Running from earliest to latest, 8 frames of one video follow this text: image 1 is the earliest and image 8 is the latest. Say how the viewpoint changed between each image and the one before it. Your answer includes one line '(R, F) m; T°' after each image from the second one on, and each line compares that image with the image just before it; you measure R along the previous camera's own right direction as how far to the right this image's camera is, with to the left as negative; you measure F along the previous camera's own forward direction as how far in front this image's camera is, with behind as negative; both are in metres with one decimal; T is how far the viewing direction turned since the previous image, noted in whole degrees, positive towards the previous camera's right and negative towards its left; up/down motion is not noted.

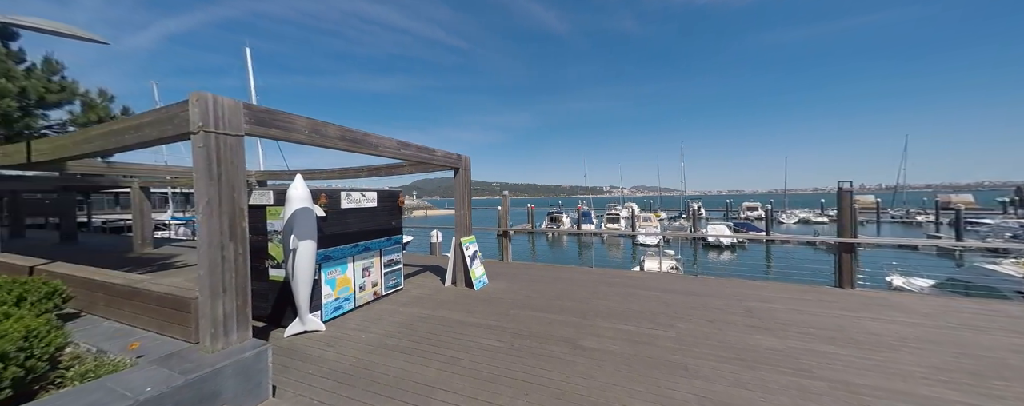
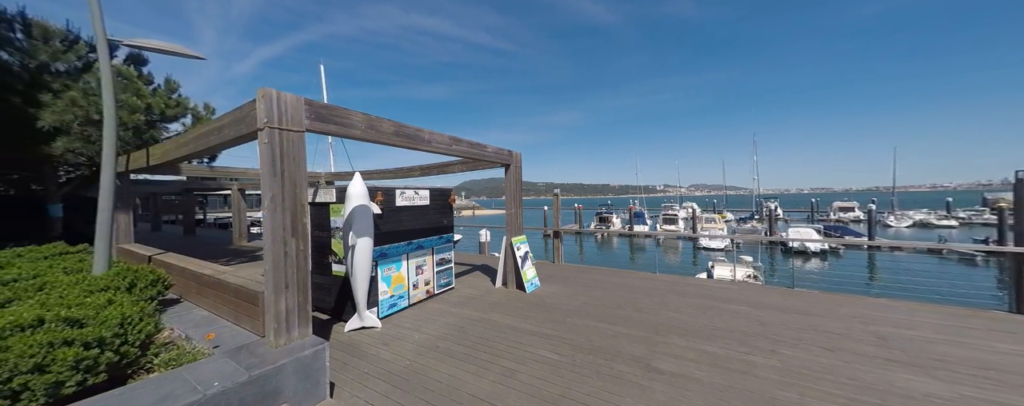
(-0.2, +0.4) m; -9°
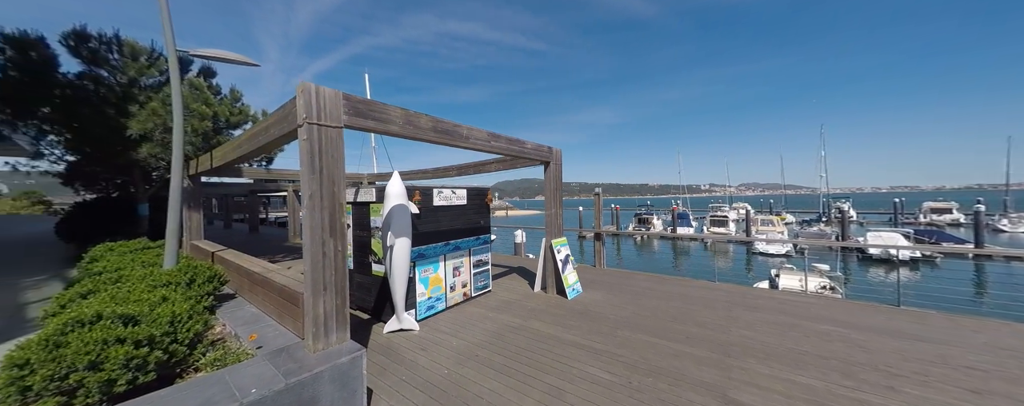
(-0.1, +0.3) m; -7°
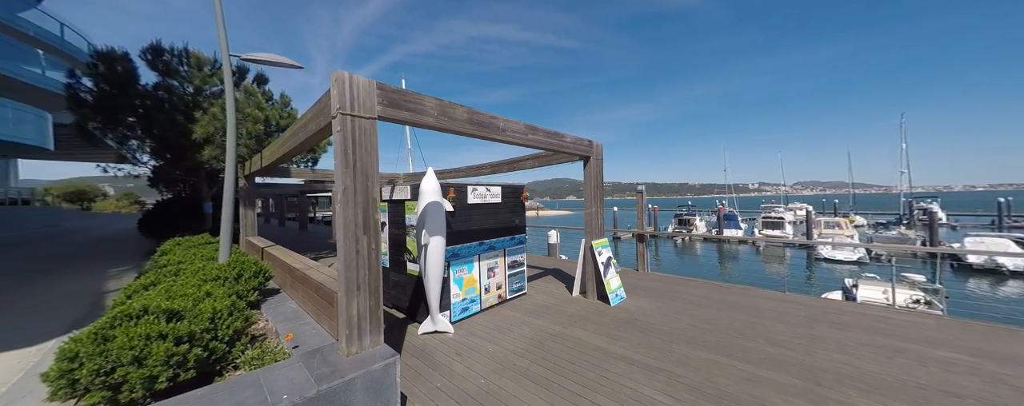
(-0.1, +0.3) m; -6°
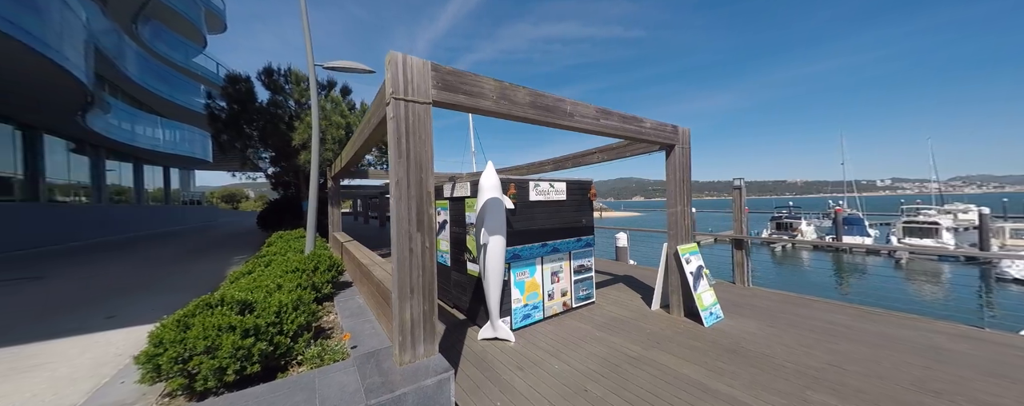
(-0.1, +0.4) m; -12°
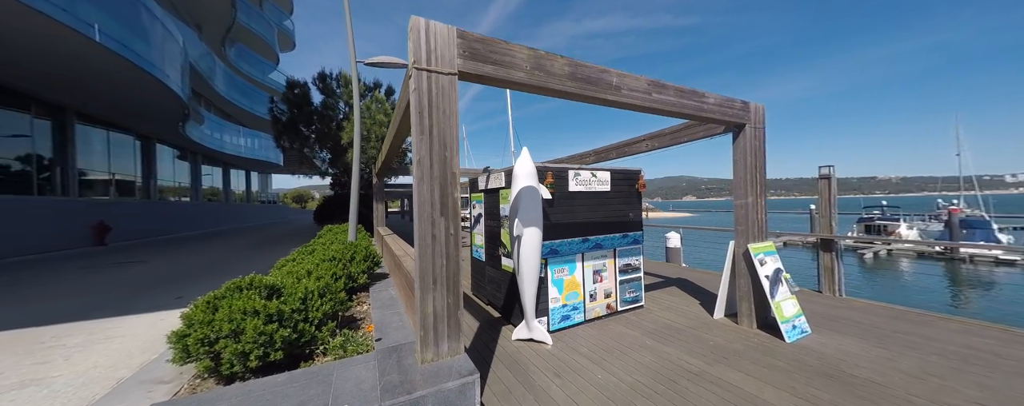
(0.0, +0.3) m; -8°
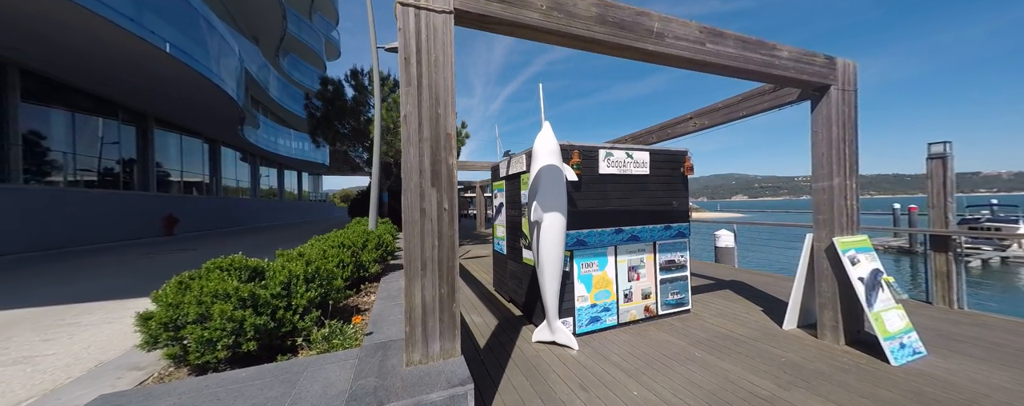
(+0.1, +0.4) m; -7°
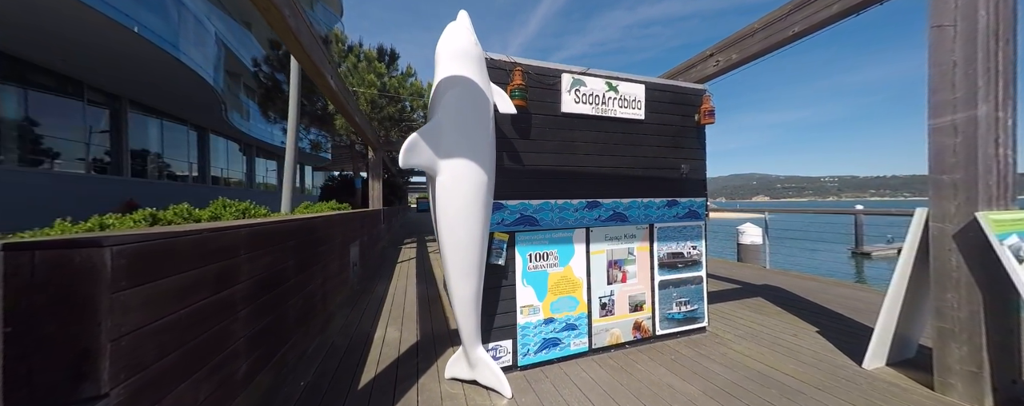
(+0.7, +1.1) m; -2°
